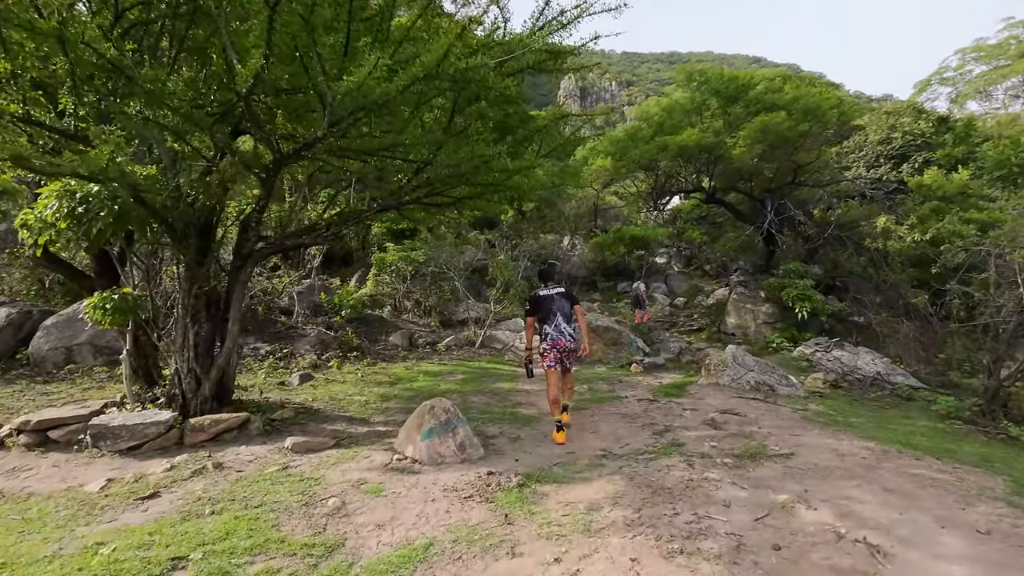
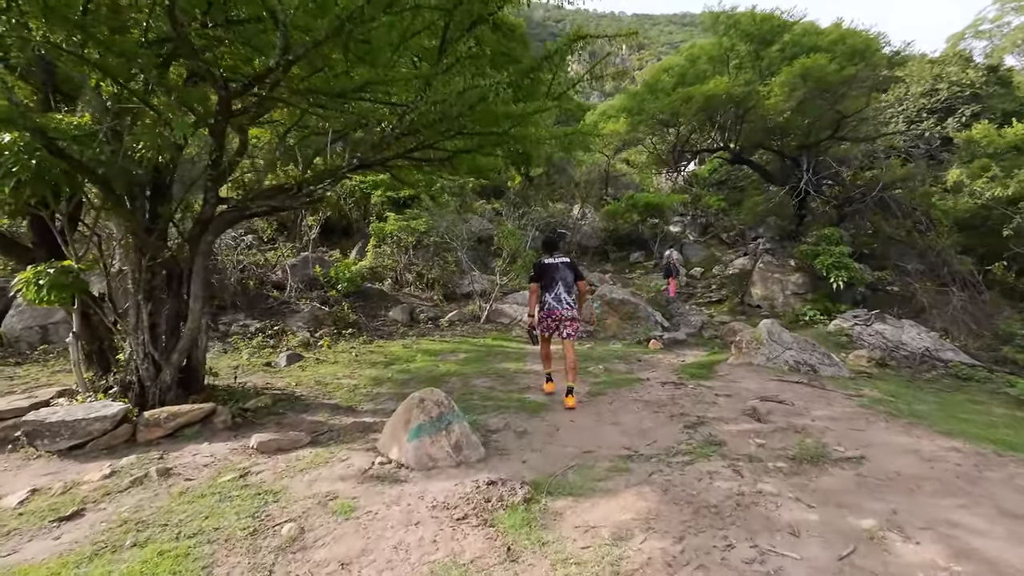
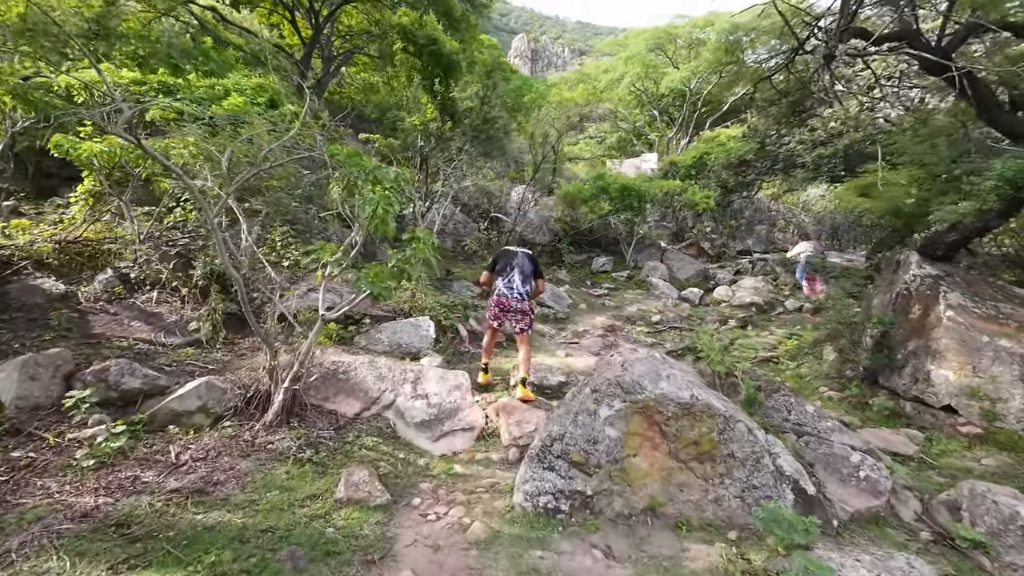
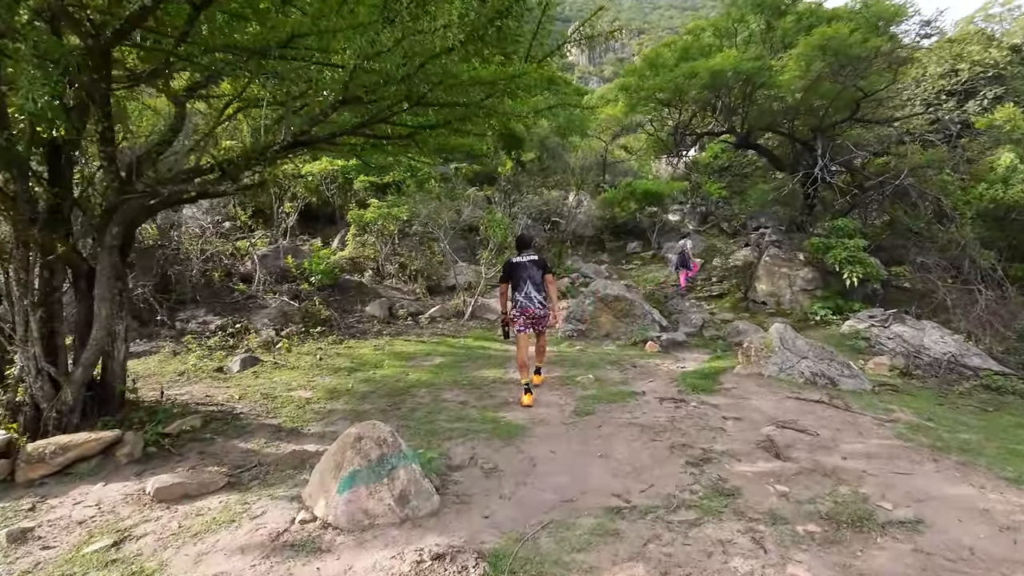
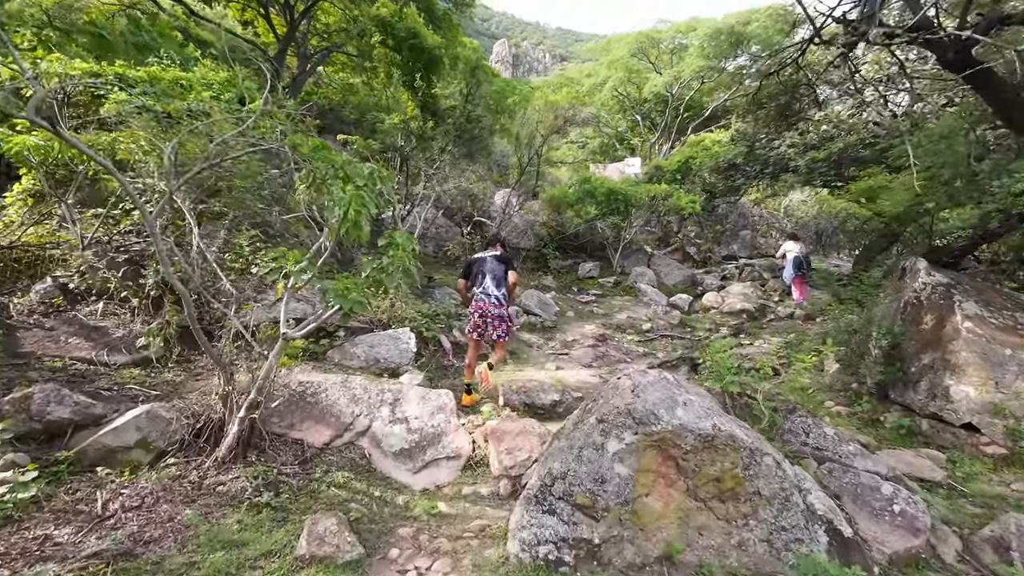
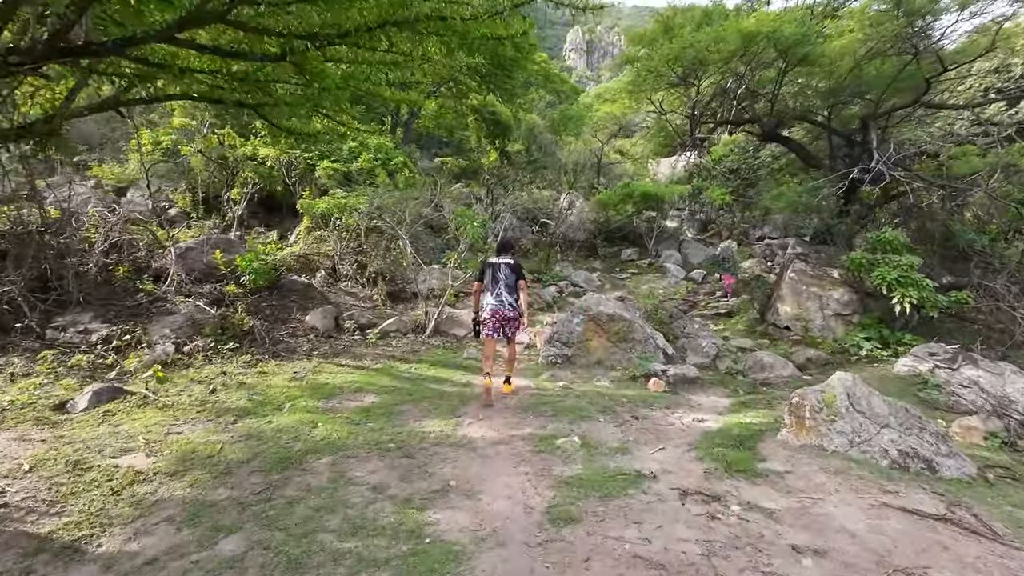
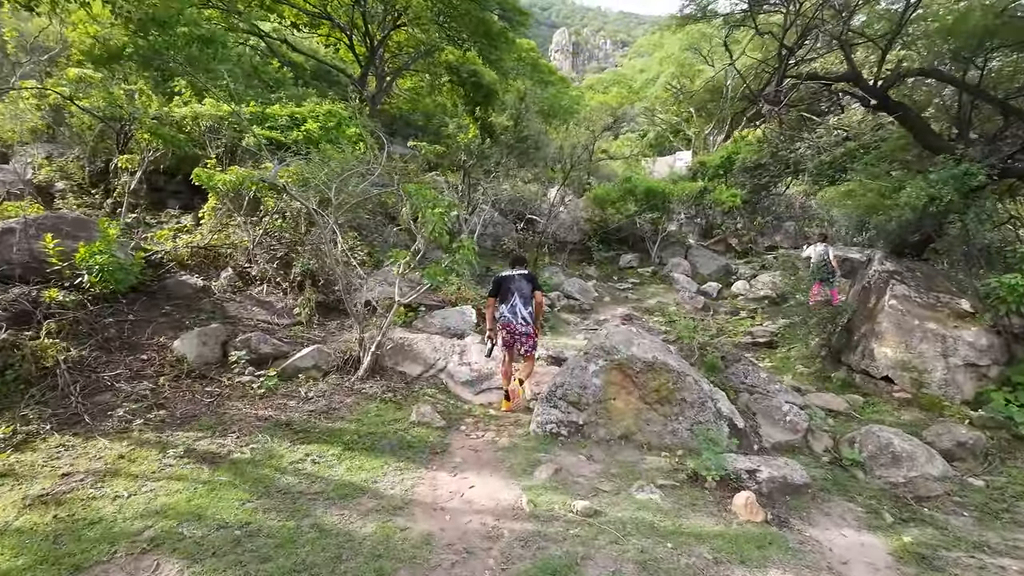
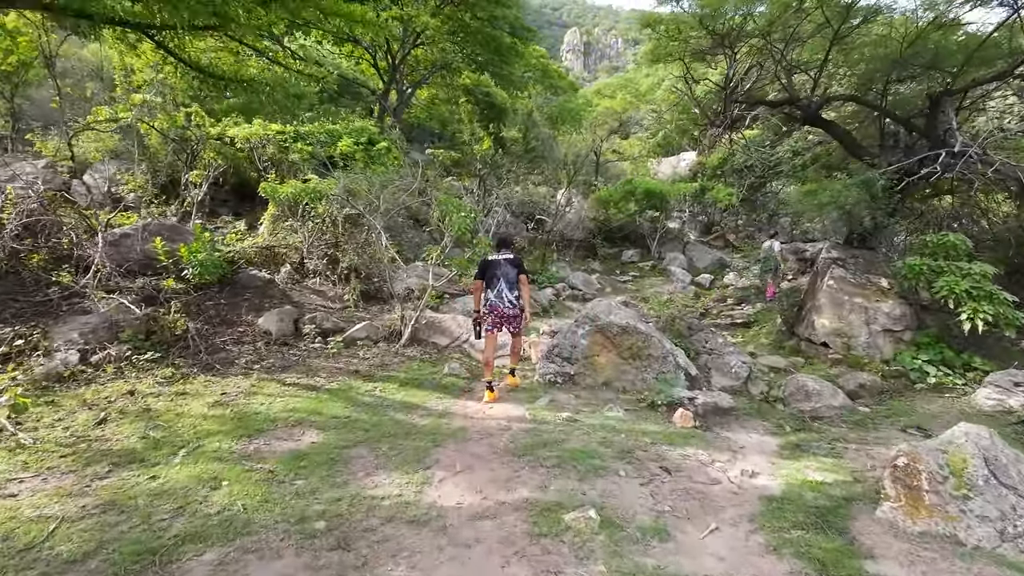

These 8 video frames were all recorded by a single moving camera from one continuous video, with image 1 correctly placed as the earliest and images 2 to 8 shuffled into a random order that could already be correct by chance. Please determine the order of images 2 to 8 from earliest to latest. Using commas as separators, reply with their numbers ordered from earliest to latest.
2, 4, 6, 8, 7, 3, 5
